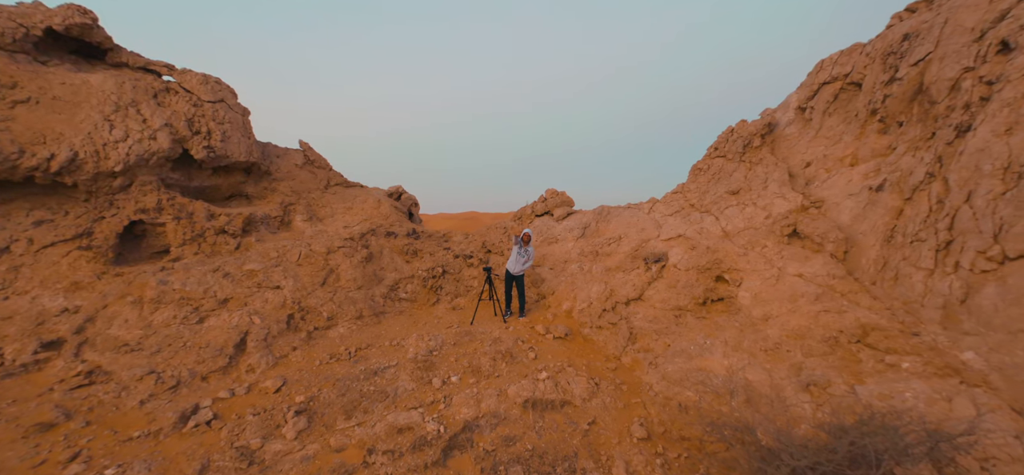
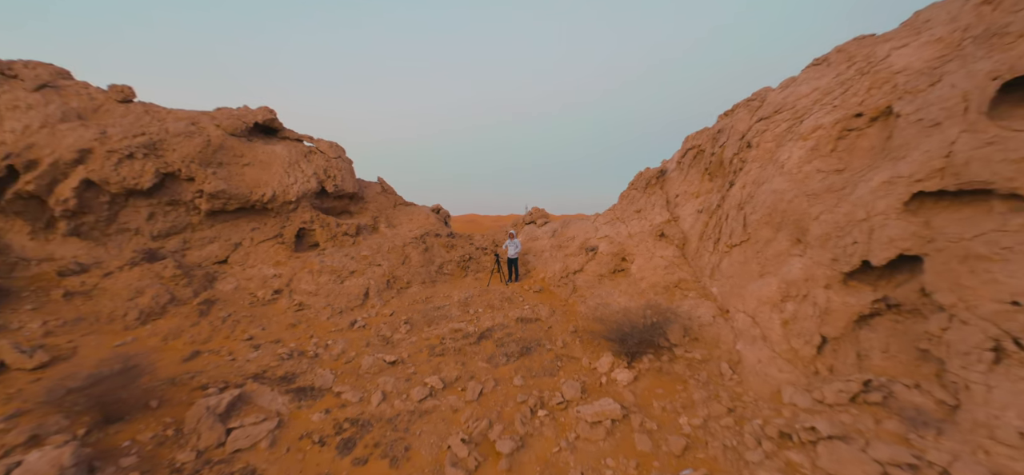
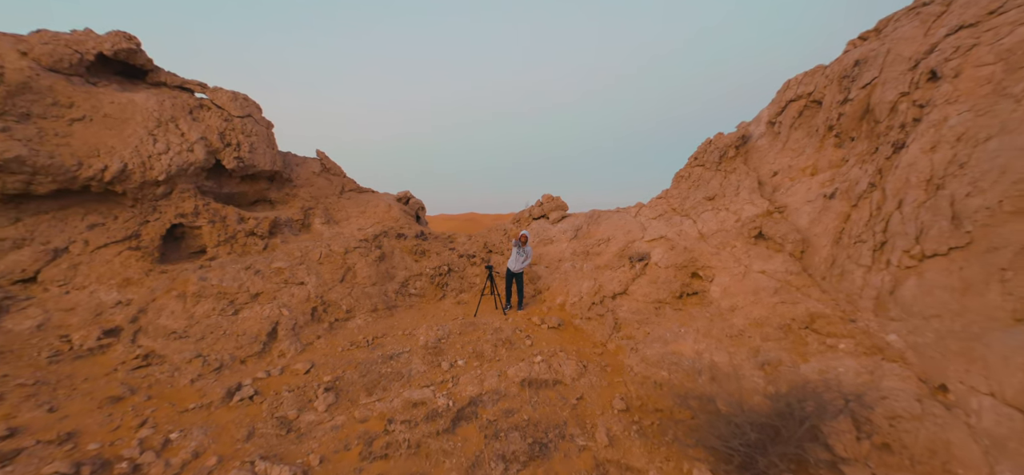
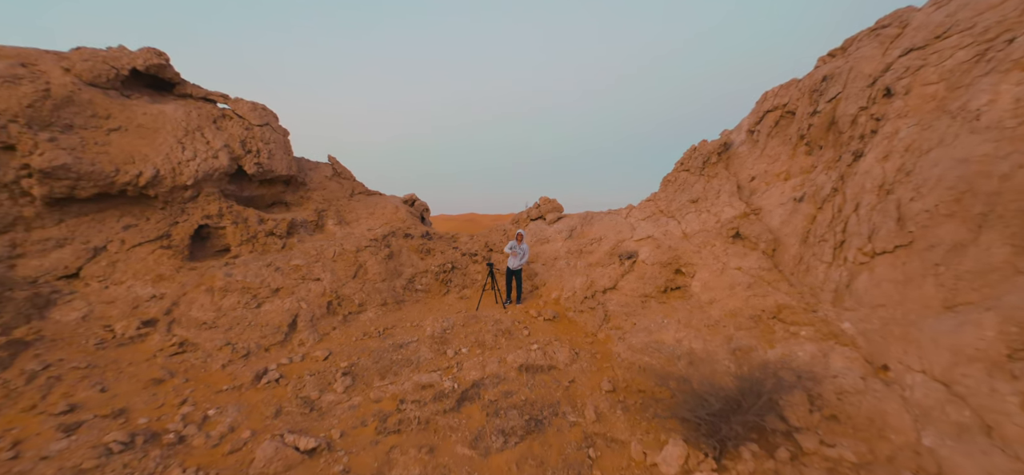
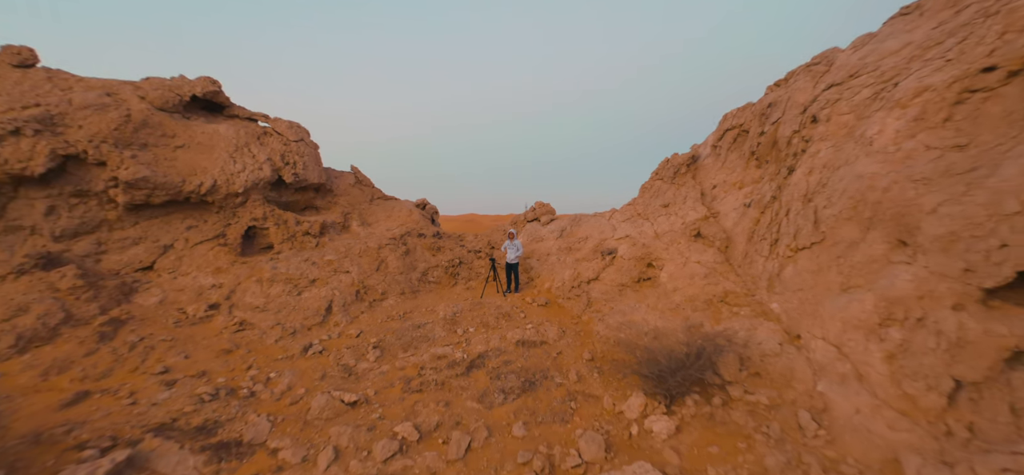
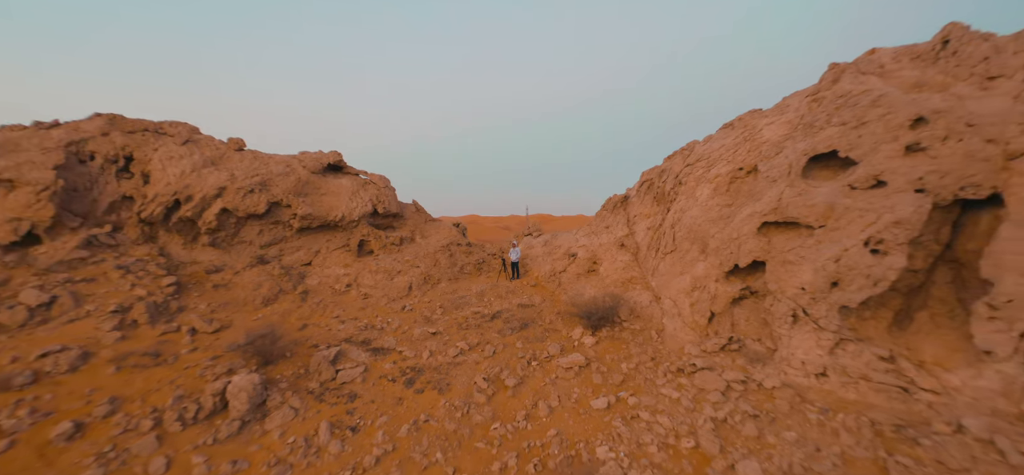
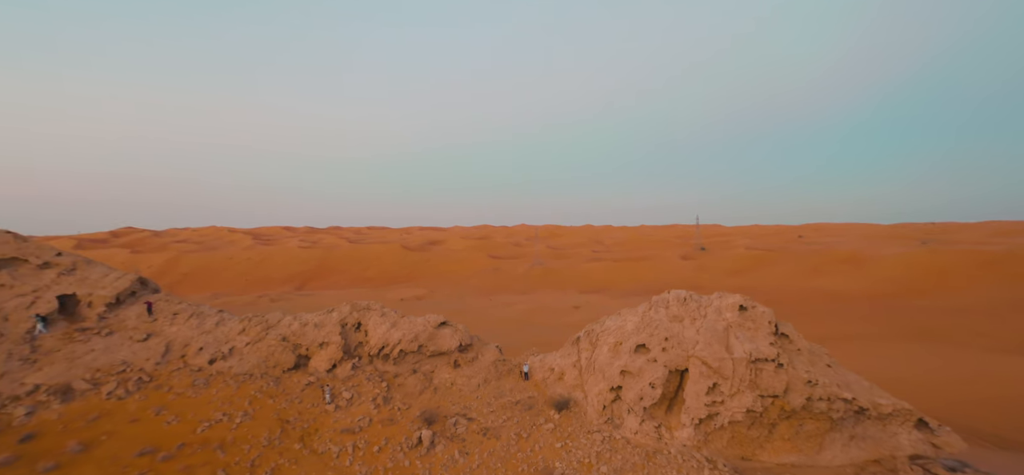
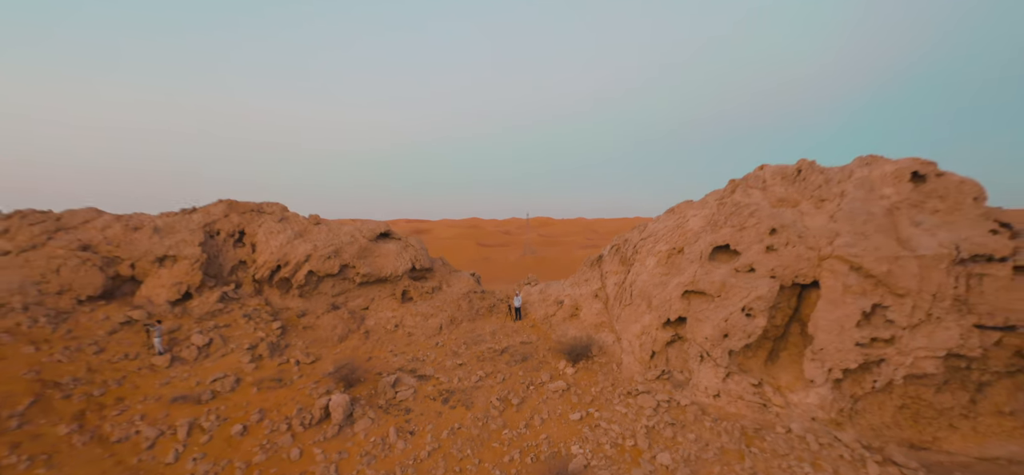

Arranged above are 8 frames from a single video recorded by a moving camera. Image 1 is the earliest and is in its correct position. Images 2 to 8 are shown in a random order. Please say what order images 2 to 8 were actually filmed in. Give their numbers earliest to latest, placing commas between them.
3, 4, 5, 2, 6, 8, 7
